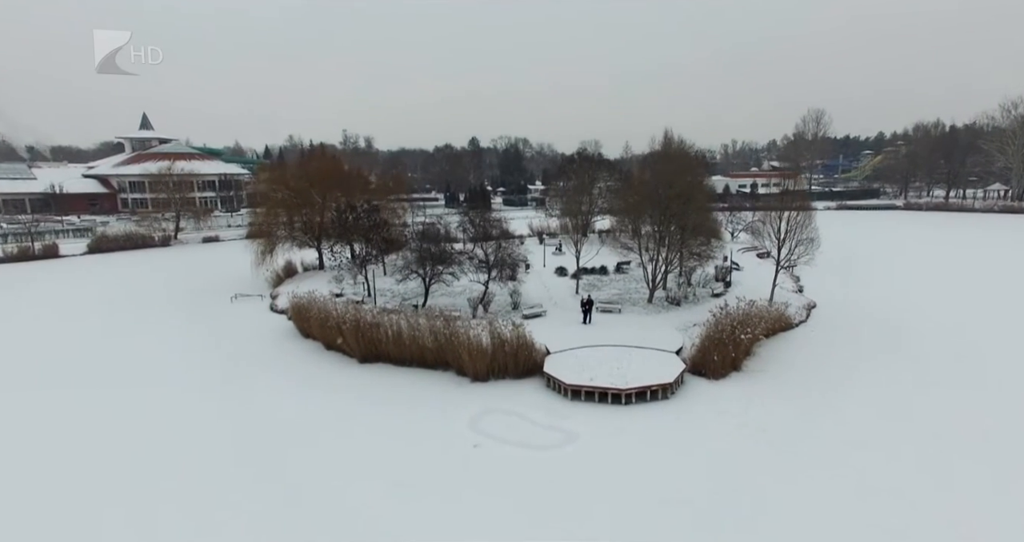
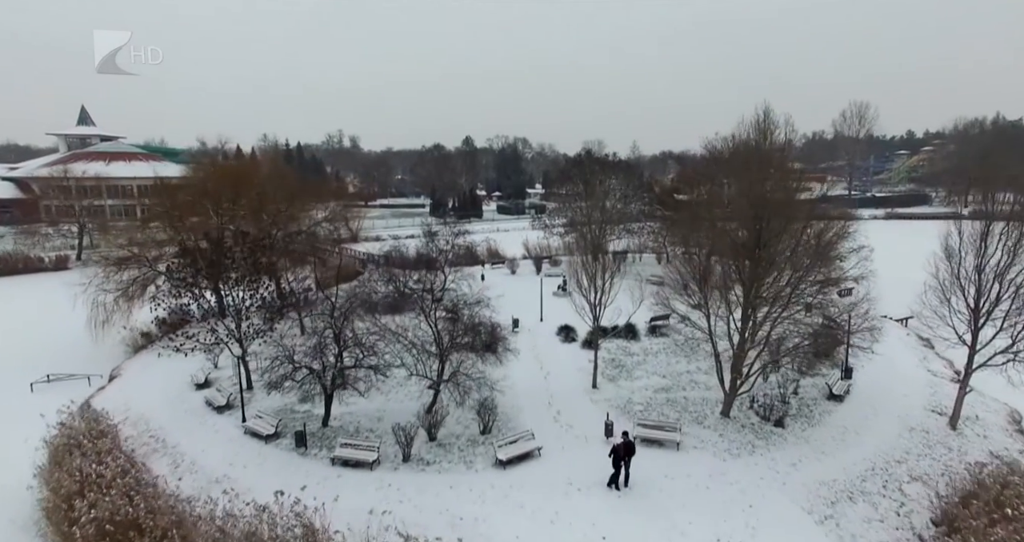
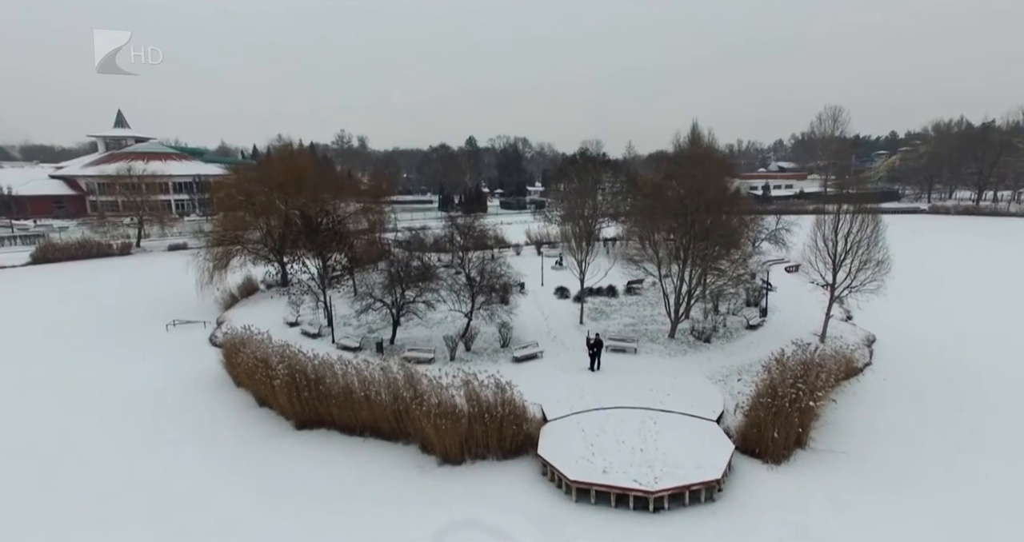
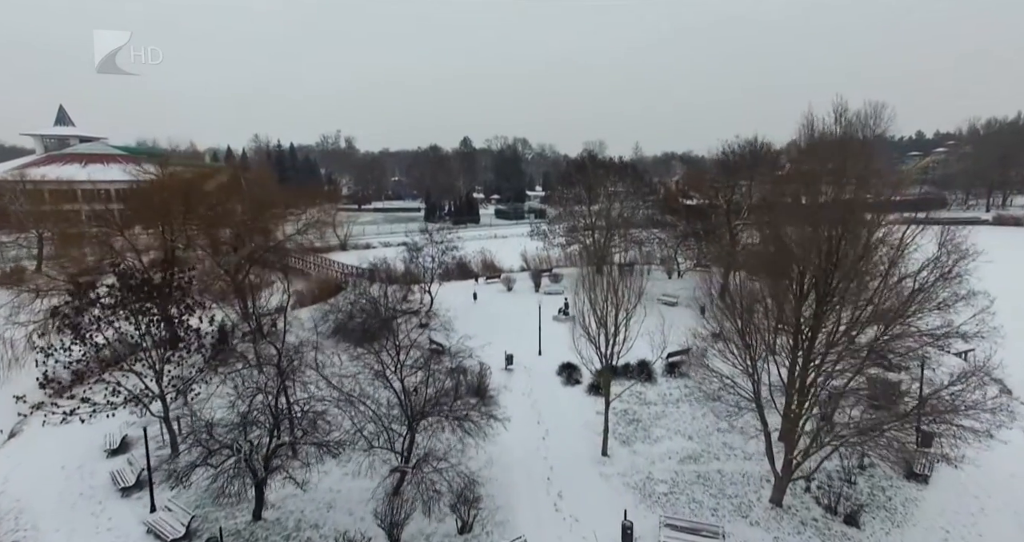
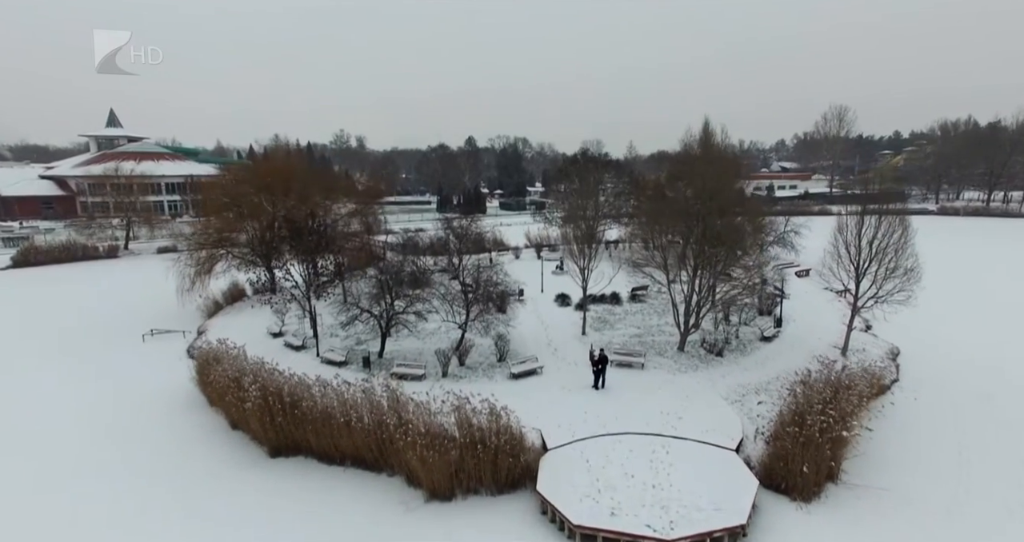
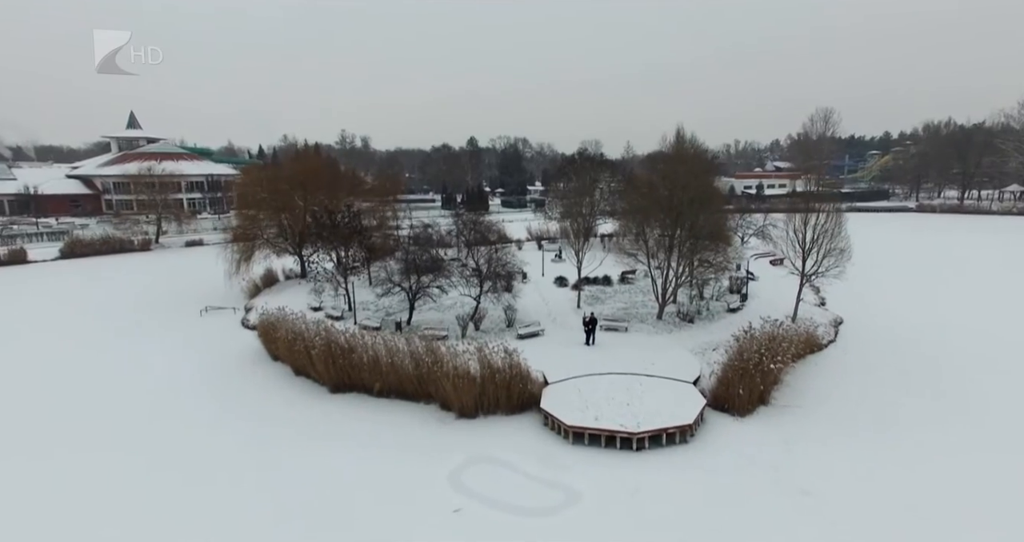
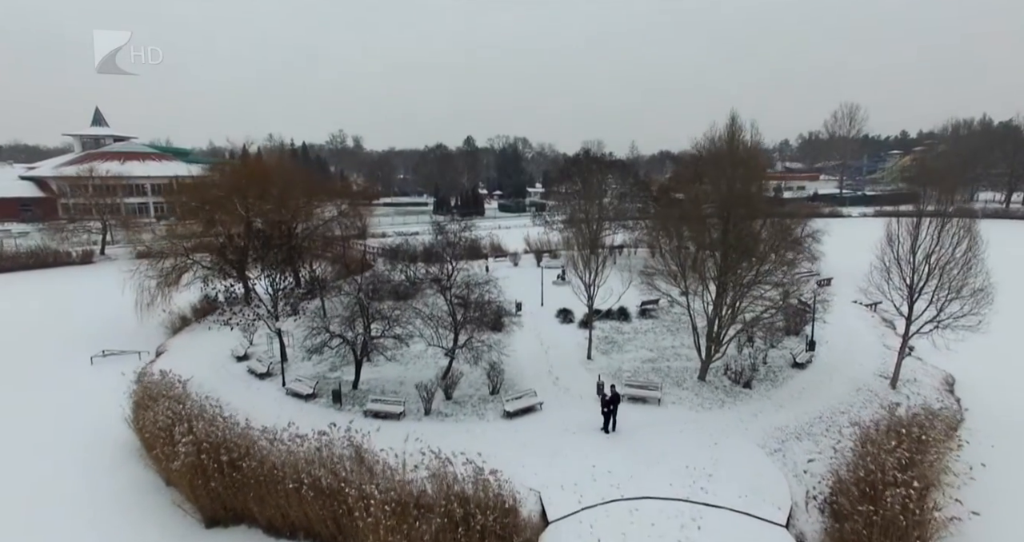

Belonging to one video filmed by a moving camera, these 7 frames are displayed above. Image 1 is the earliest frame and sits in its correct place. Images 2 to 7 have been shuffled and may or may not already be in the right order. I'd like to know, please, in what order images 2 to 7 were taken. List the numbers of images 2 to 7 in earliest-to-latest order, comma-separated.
6, 3, 5, 7, 2, 4
